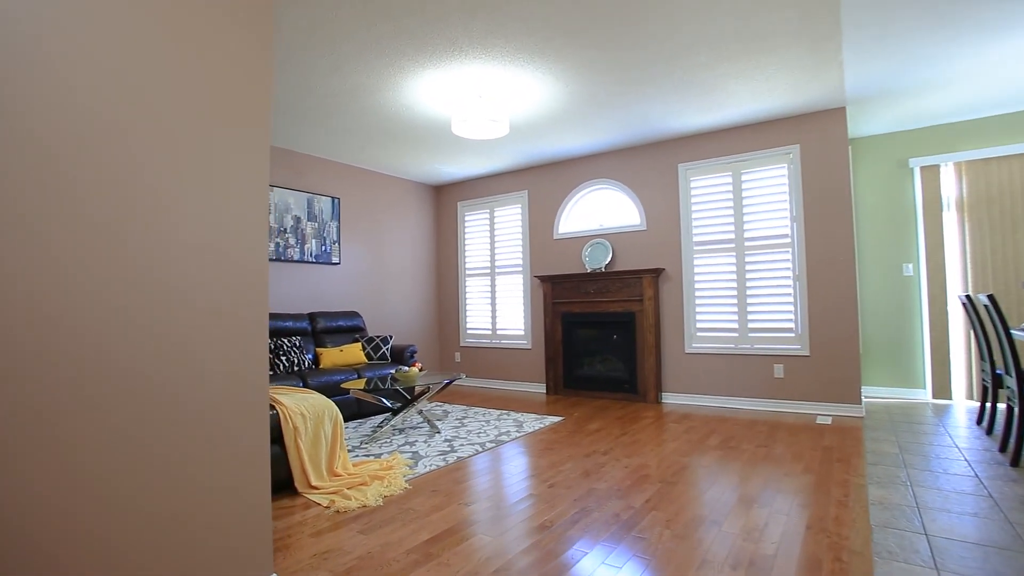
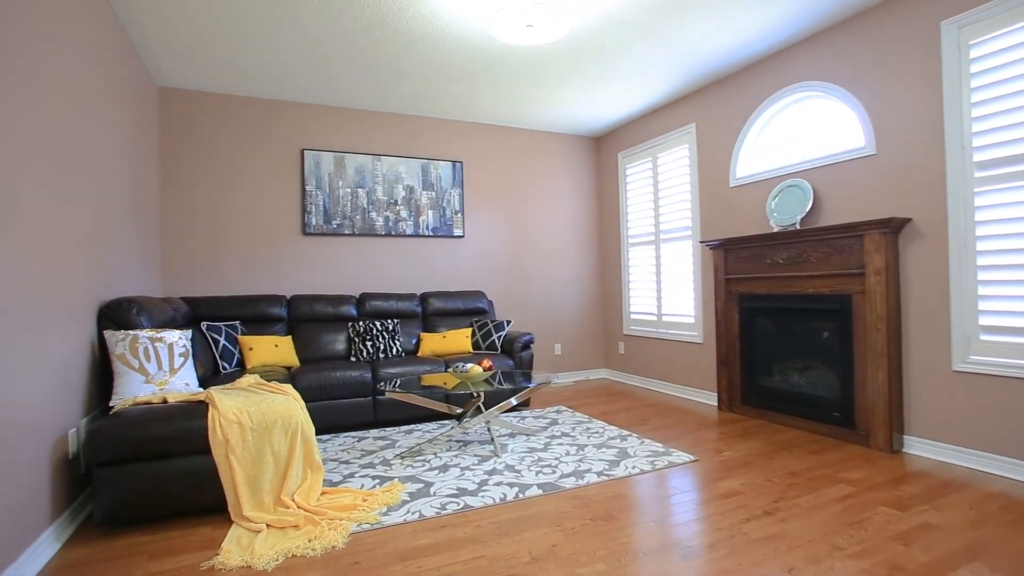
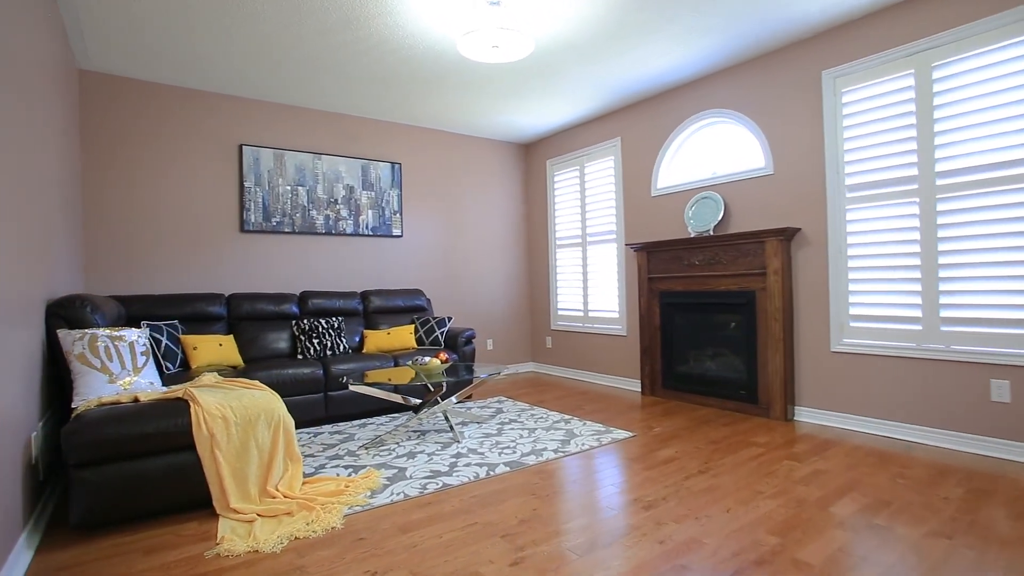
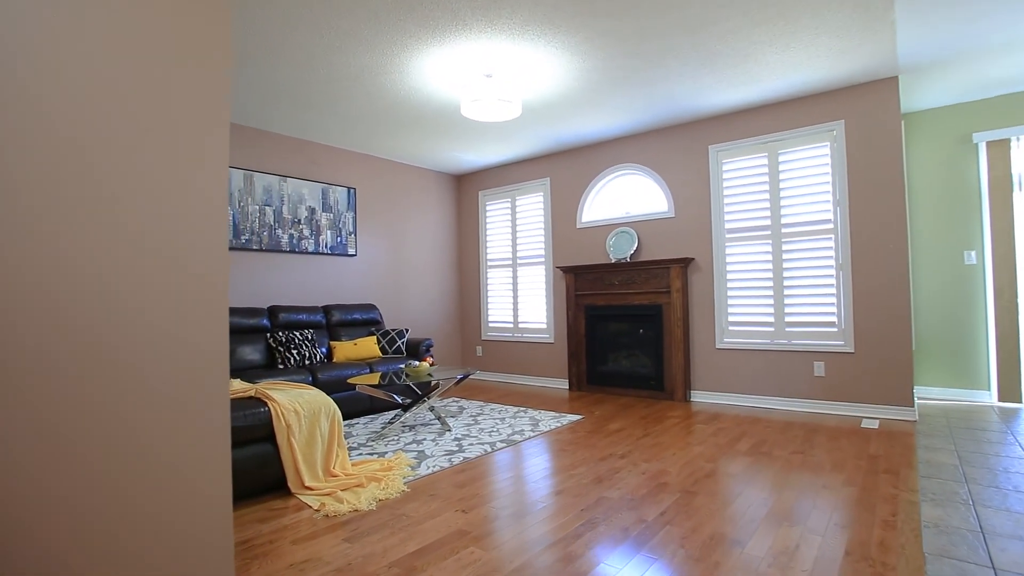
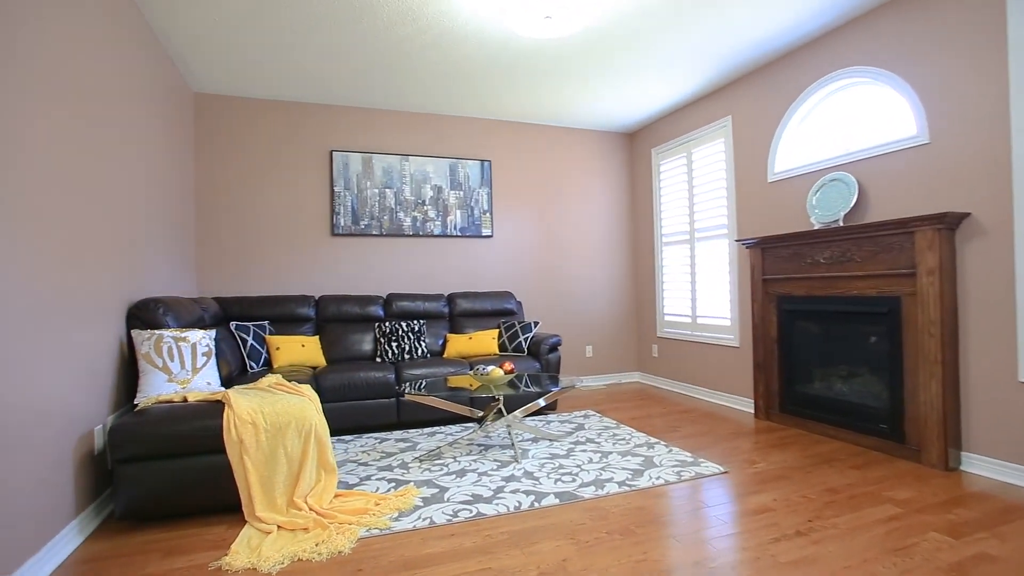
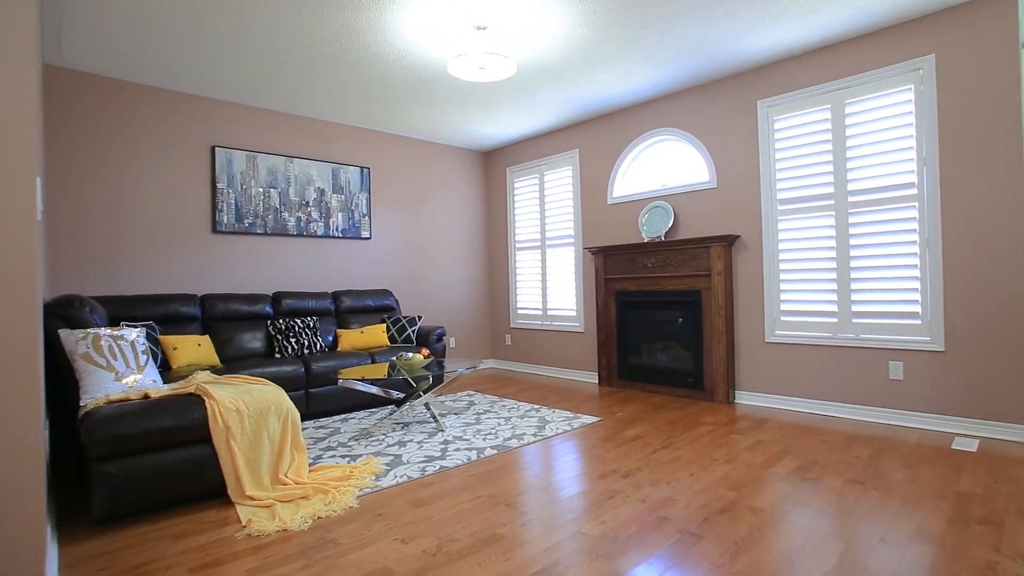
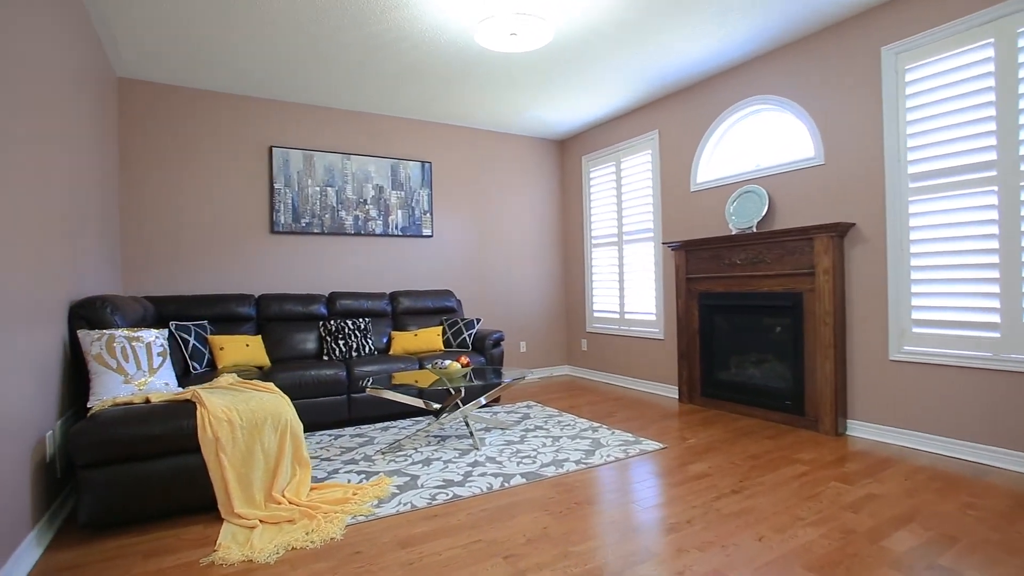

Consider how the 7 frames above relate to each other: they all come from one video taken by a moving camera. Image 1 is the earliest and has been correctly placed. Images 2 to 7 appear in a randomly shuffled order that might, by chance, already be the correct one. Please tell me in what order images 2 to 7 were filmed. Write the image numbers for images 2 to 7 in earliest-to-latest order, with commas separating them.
4, 6, 3, 7, 2, 5
